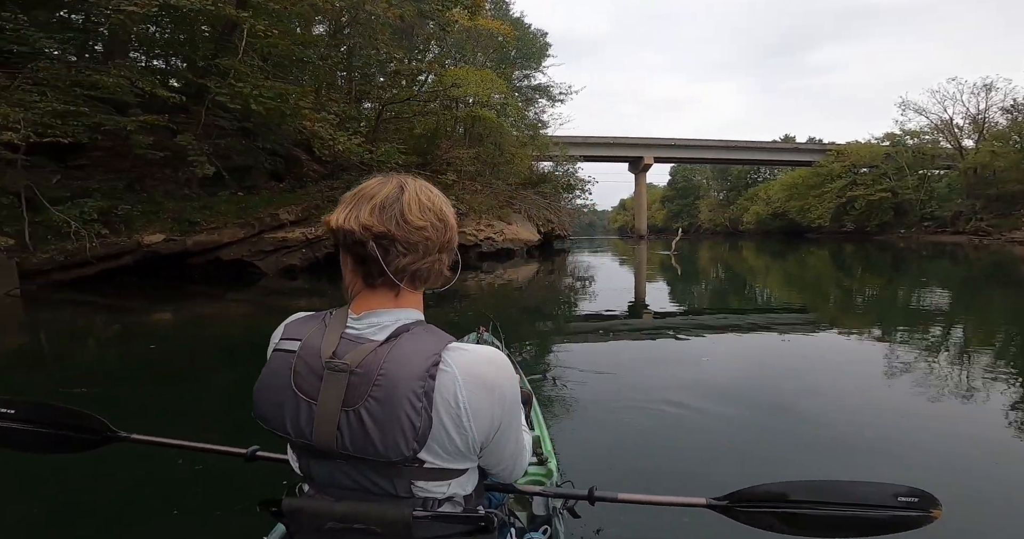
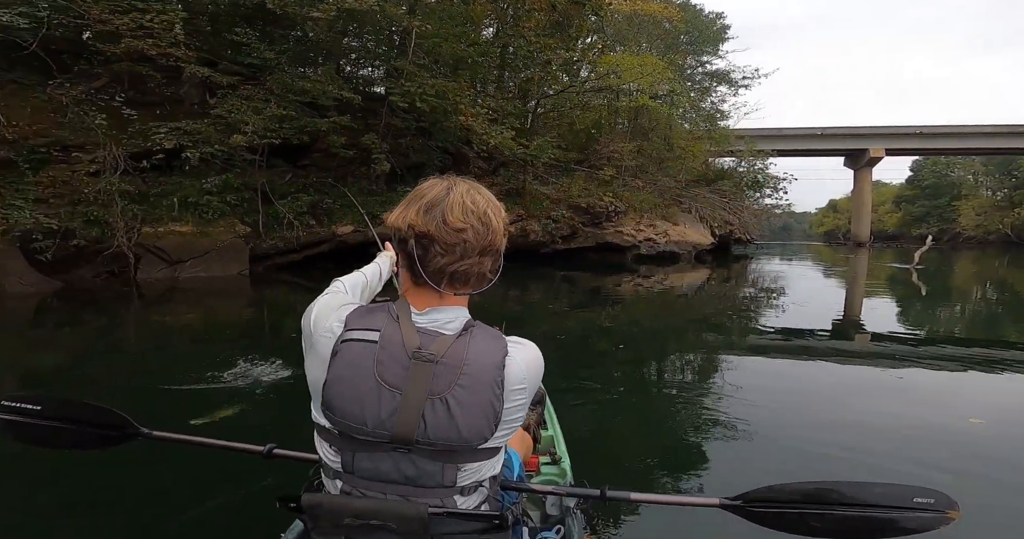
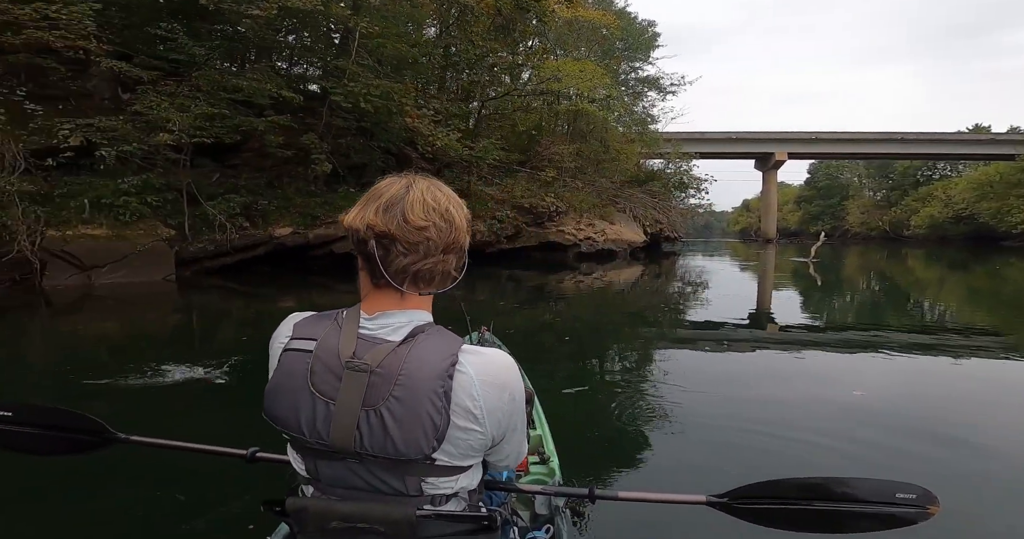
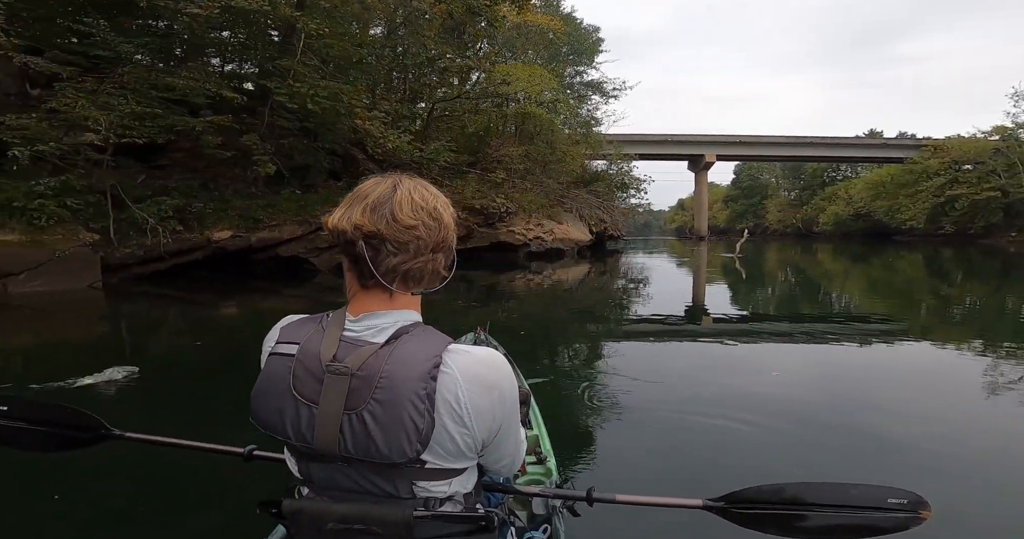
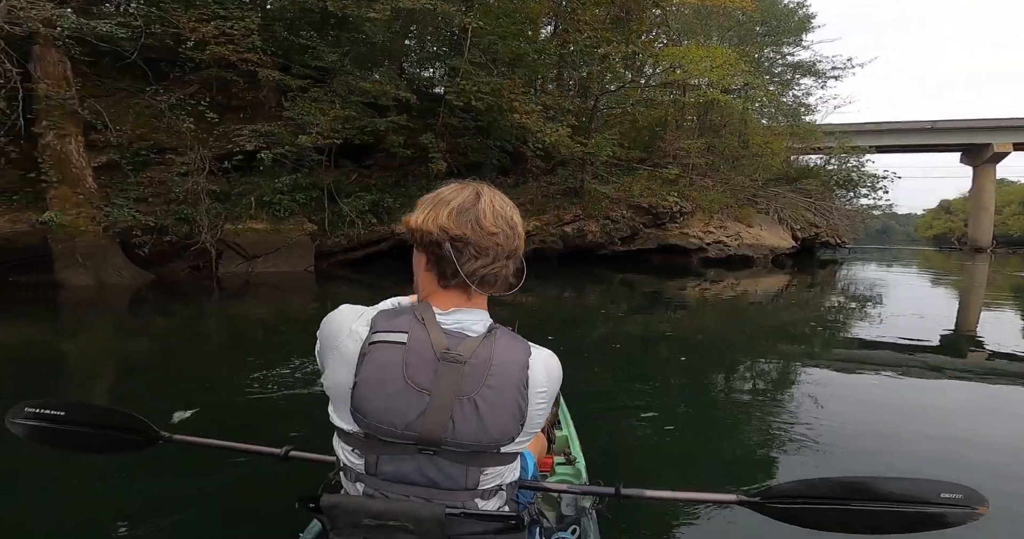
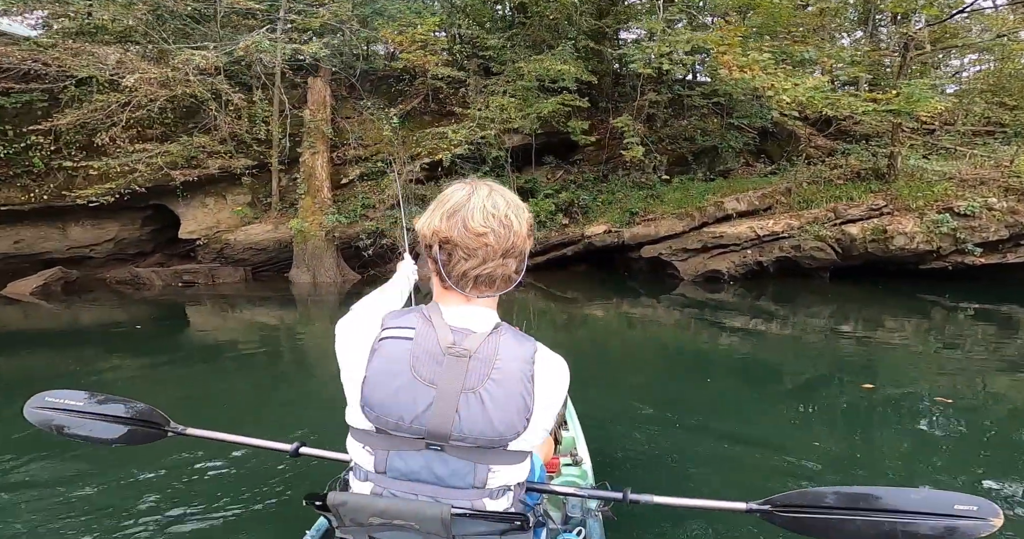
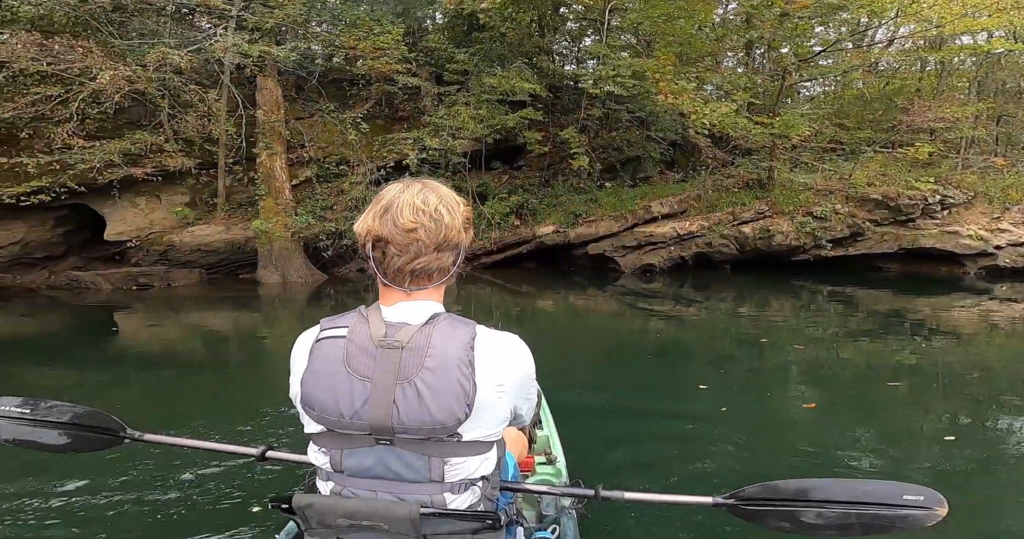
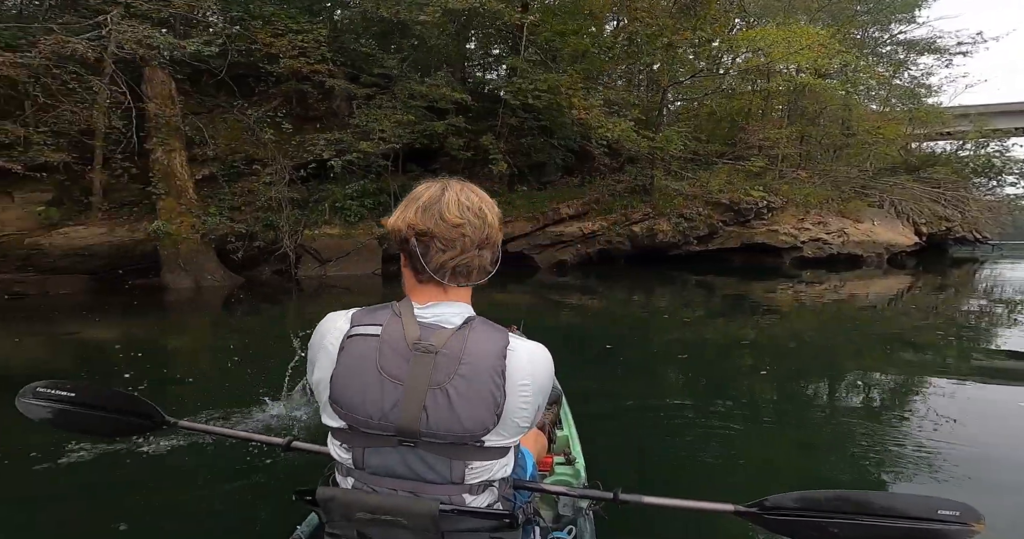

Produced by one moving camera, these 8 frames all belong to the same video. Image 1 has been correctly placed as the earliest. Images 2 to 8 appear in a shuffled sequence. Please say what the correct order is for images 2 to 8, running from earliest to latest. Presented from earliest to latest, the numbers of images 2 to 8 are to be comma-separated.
4, 3, 2, 5, 8, 7, 6
